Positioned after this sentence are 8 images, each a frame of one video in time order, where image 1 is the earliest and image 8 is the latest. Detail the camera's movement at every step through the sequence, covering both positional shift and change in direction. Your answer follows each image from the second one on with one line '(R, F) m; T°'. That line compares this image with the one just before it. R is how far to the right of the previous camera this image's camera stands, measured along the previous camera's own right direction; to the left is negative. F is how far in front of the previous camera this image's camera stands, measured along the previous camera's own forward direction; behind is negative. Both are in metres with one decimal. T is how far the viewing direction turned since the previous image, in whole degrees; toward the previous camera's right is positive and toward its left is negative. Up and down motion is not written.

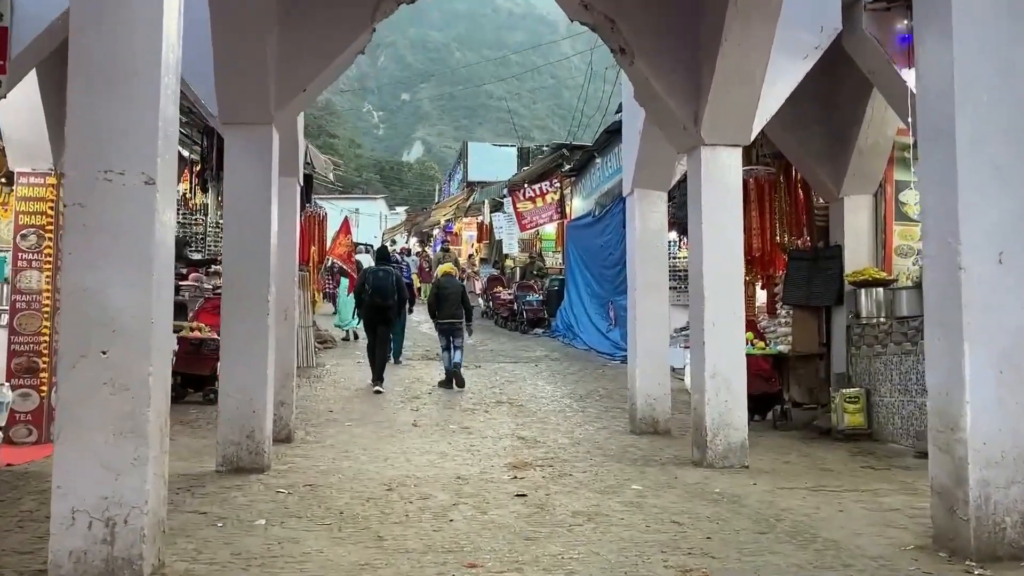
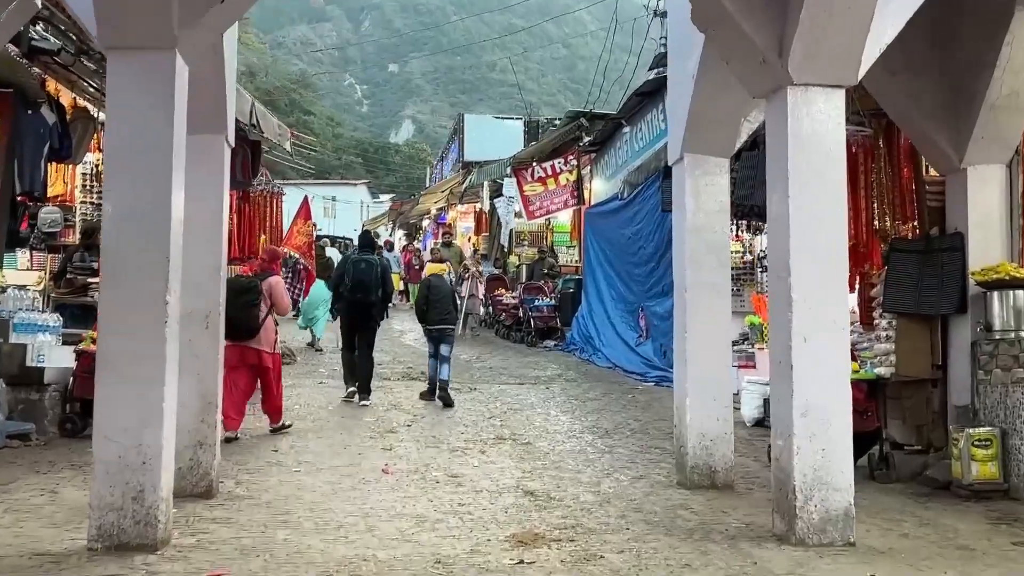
(0.0, +2.4) m; 0°
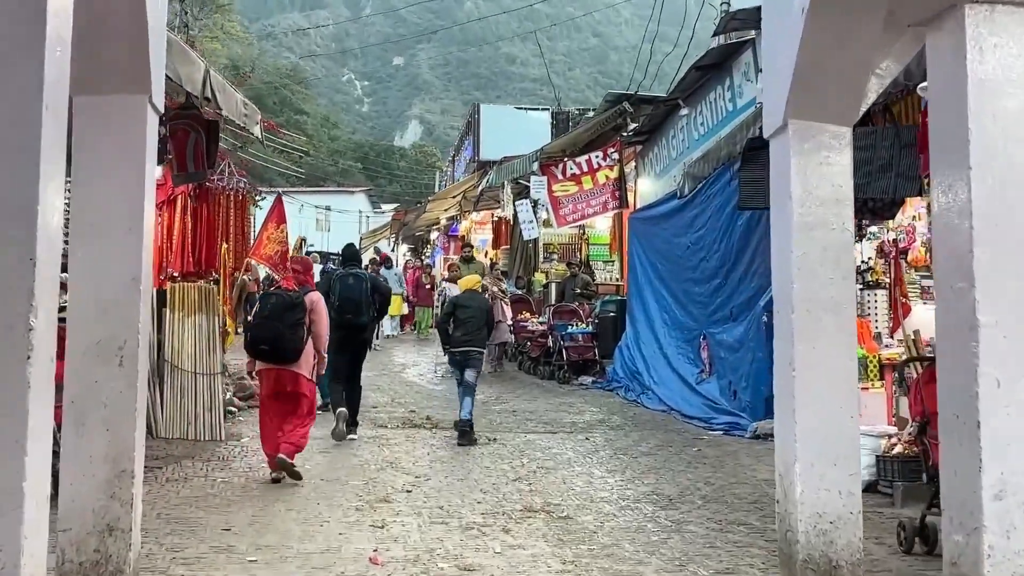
(-0.1, +1.9) m; -1°
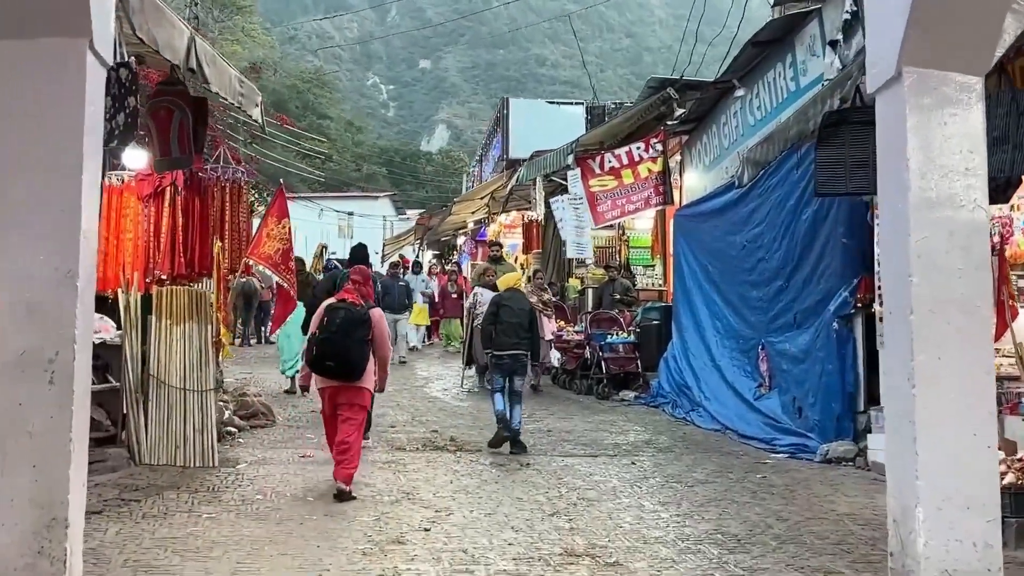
(0.0, +1.0) m; -1°
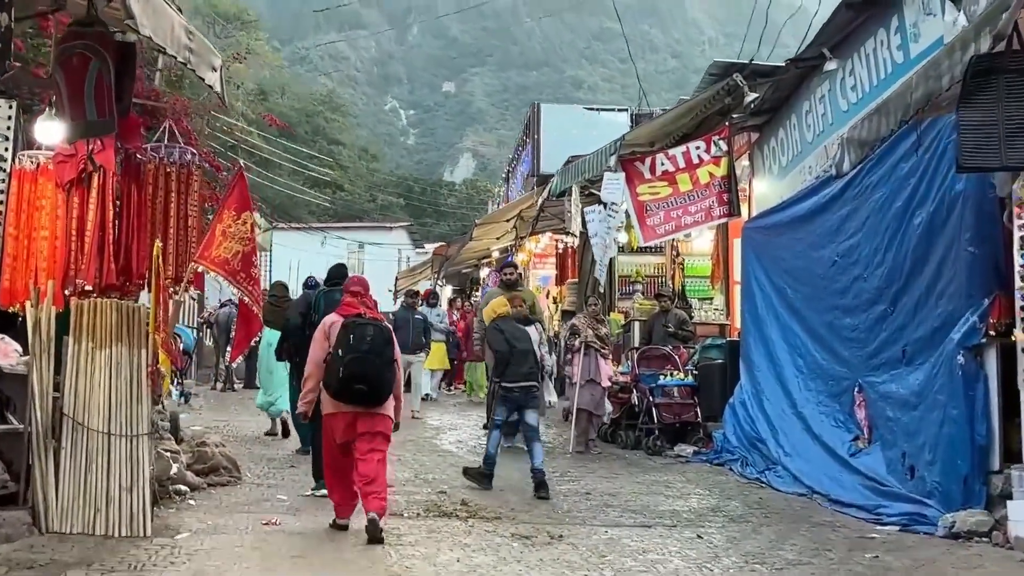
(0.0, +1.5) m; -1°
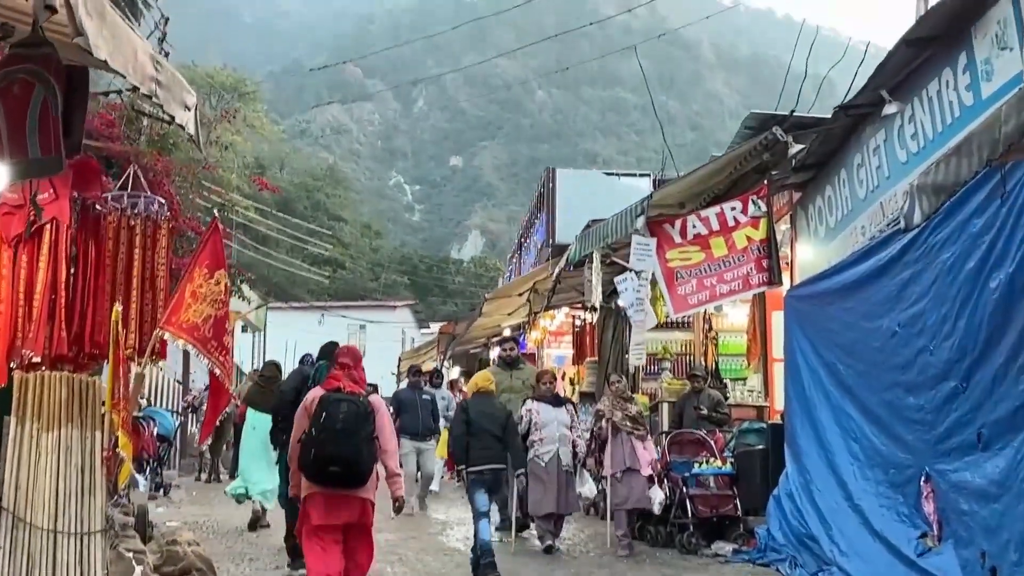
(0.0, +0.7) m; 0°
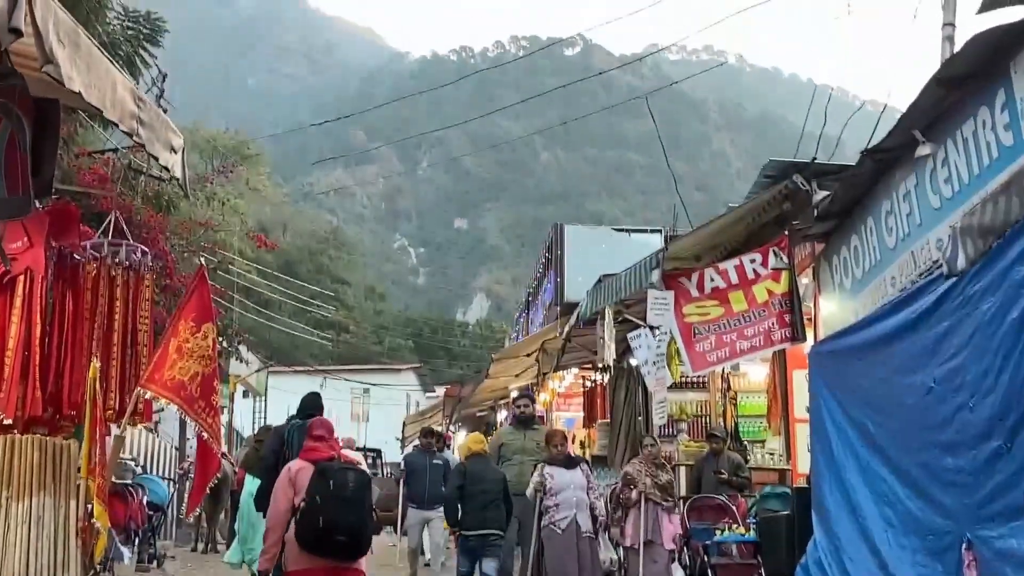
(0.0, +0.3) m; 0°
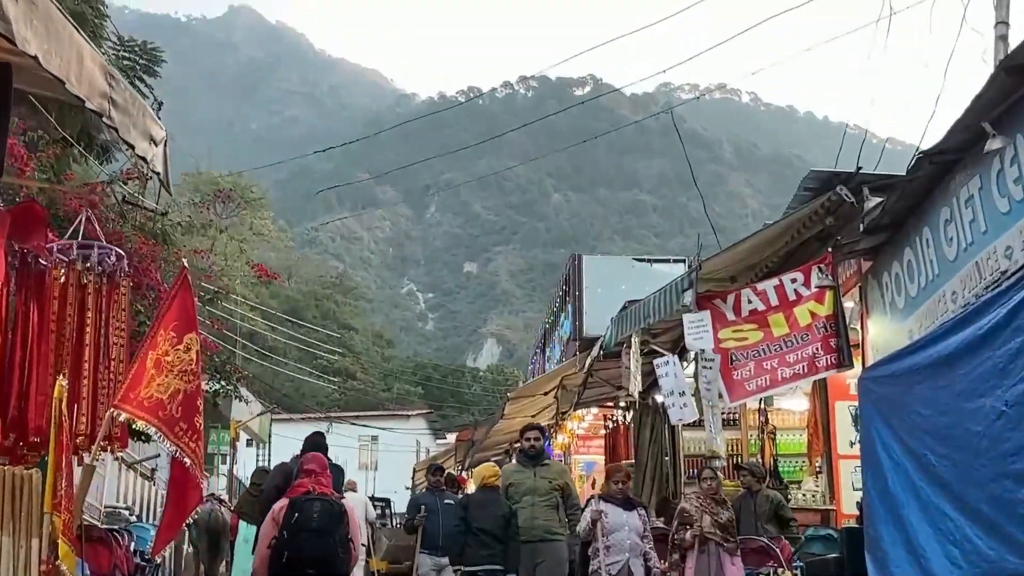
(0.0, +0.5) m; 0°
